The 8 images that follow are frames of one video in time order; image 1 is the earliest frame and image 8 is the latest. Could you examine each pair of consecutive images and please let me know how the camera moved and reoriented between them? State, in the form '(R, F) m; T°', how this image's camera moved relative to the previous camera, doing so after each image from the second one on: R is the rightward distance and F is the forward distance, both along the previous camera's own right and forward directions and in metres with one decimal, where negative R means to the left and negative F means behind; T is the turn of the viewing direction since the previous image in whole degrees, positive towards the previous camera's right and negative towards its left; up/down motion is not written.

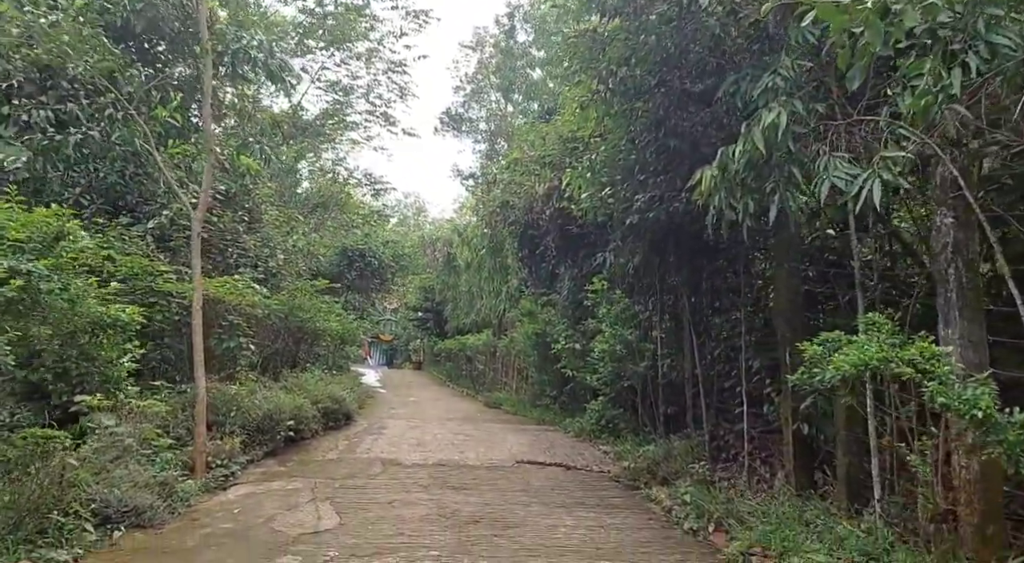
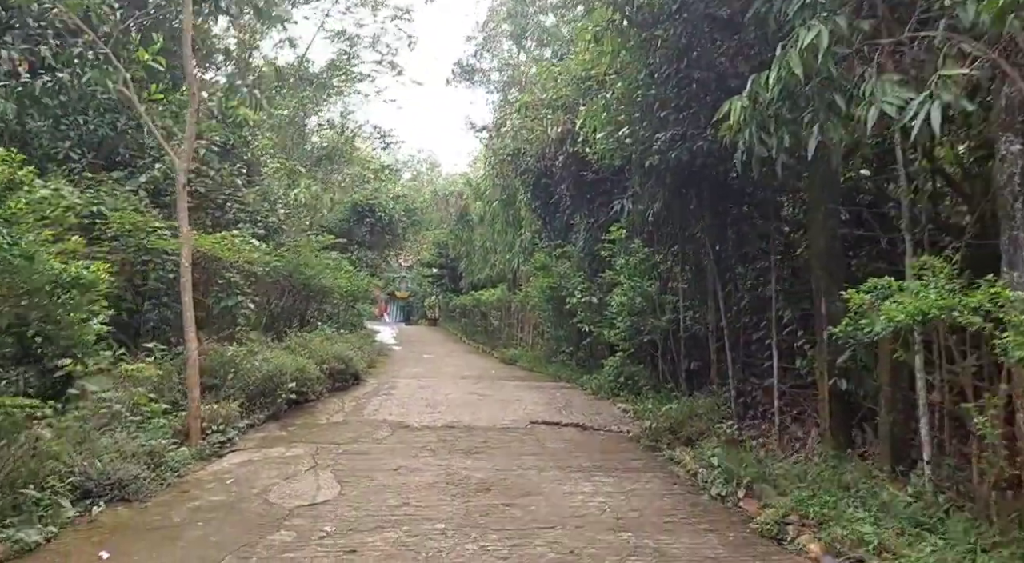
(+0.1, +0.4) m; -2°
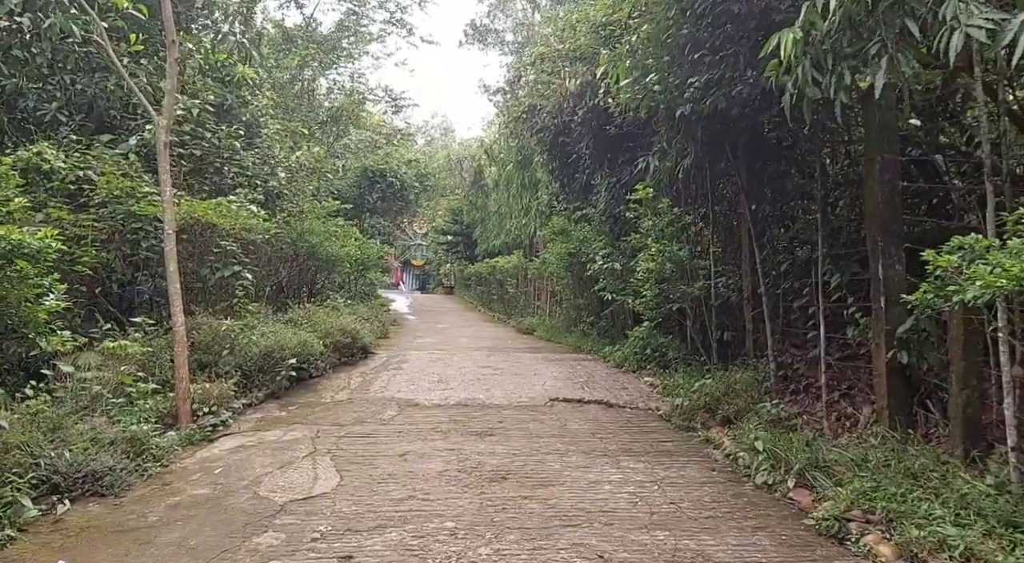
(0.0, +0.5) m; -2°
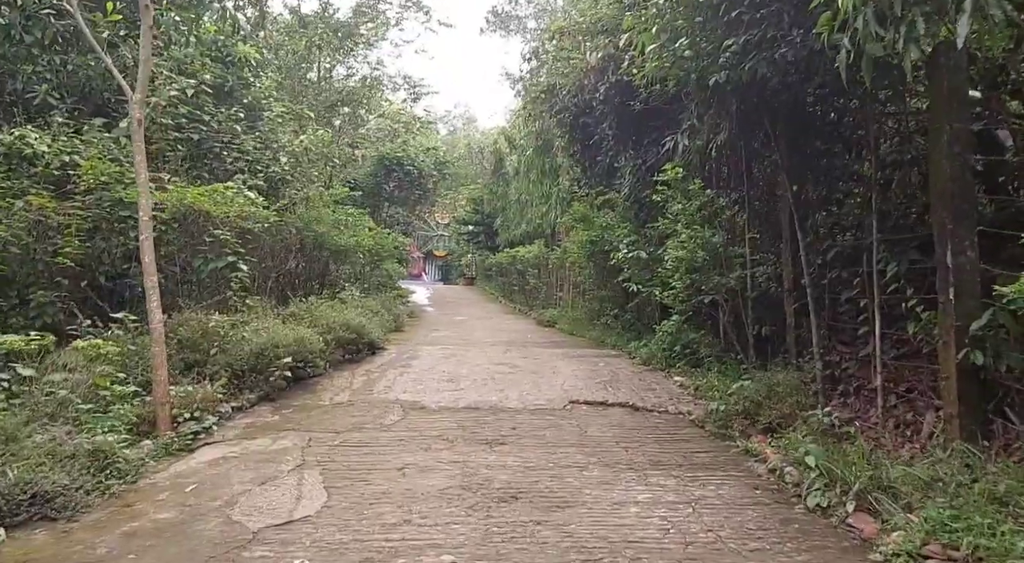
(+0.1, +0.5) m; -2°
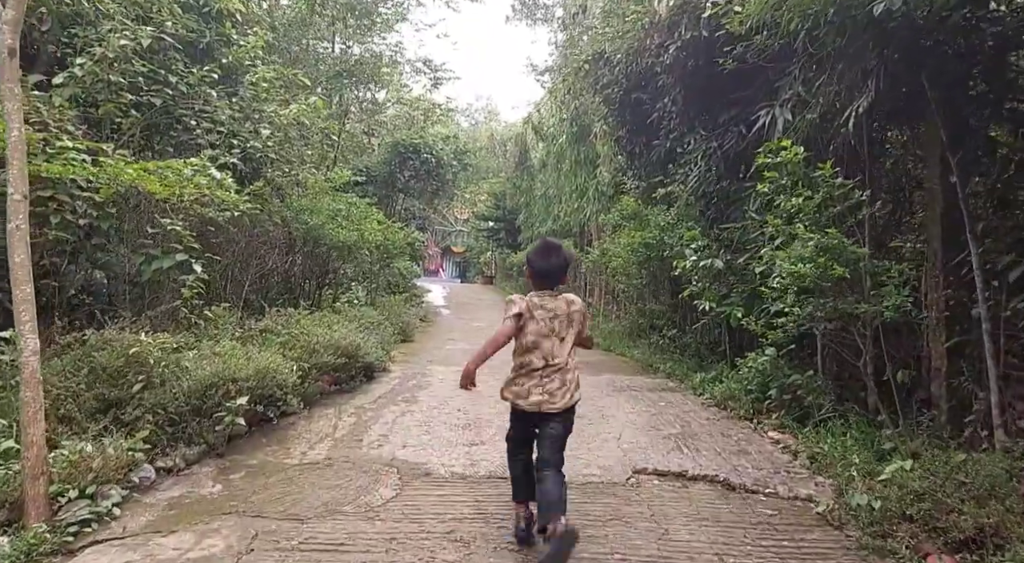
(-0.2, +1.4) m; -2°
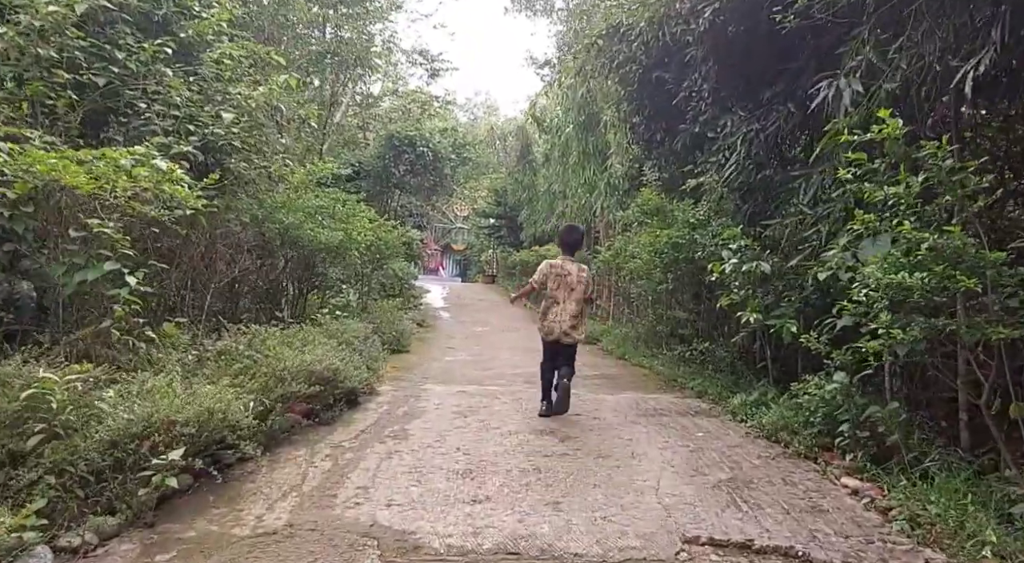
(0.0, +0.8) m; 0°
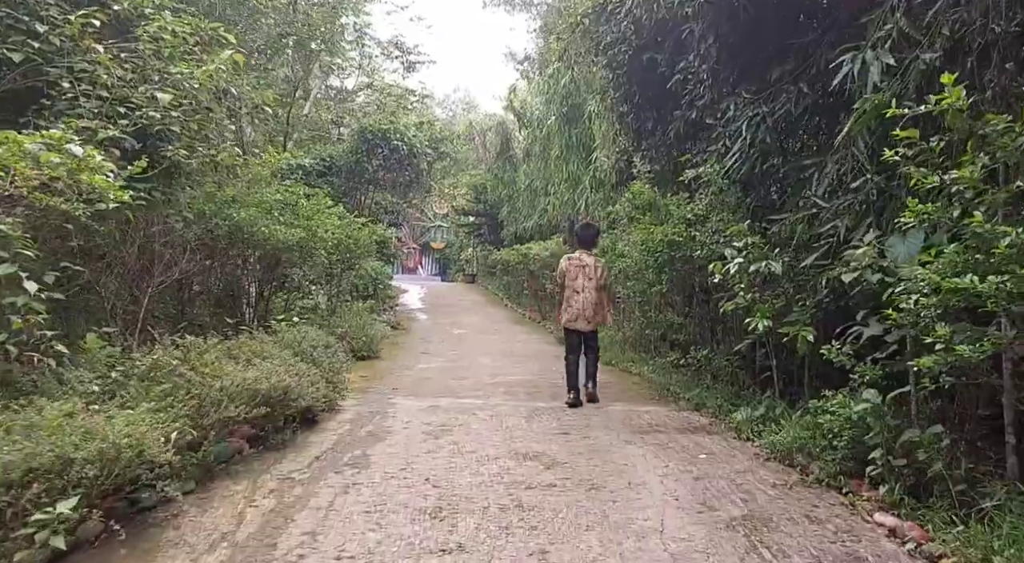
(0.0, +0.5) m; +2°
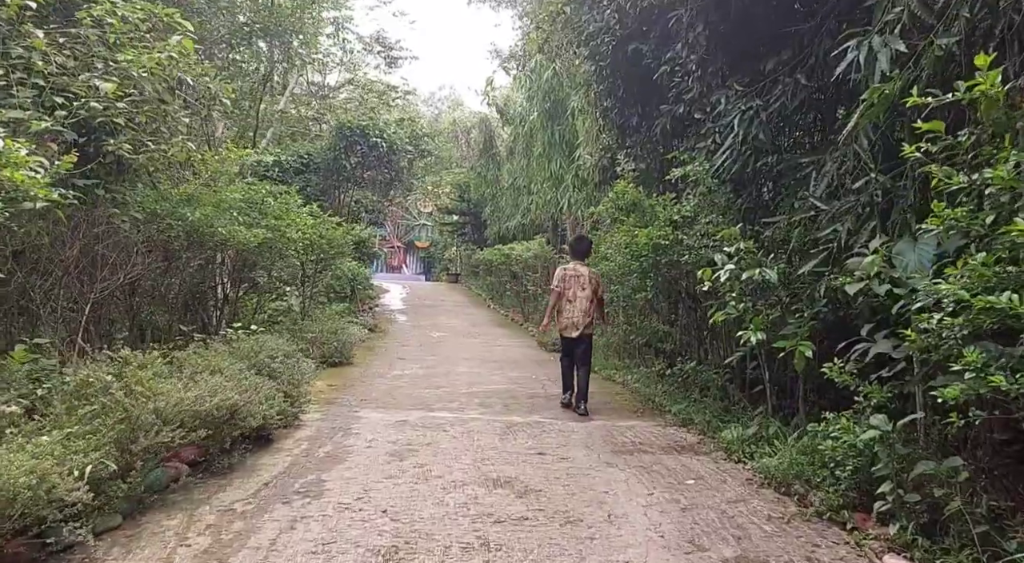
(+0.1, +0.3) m; +1°
